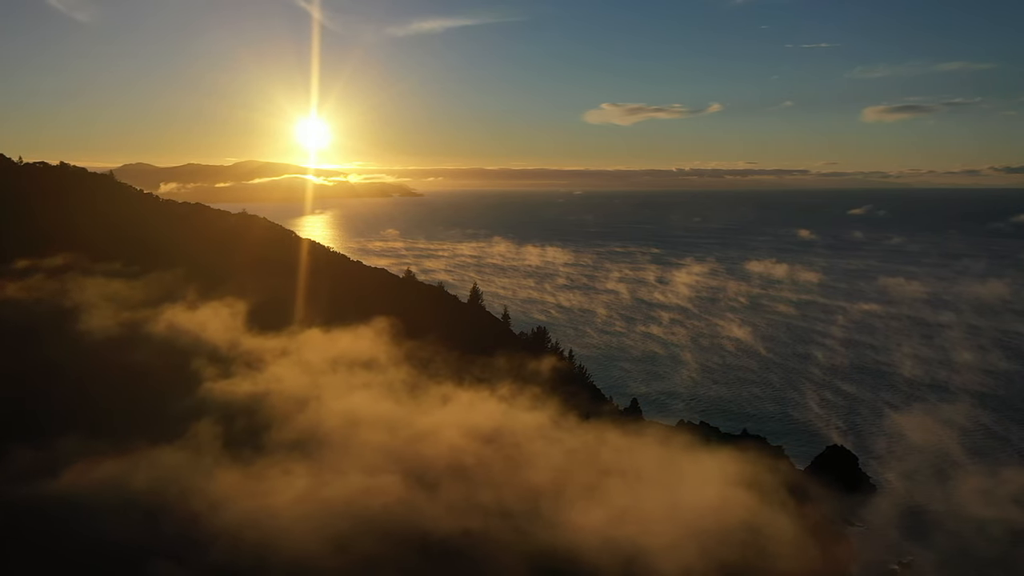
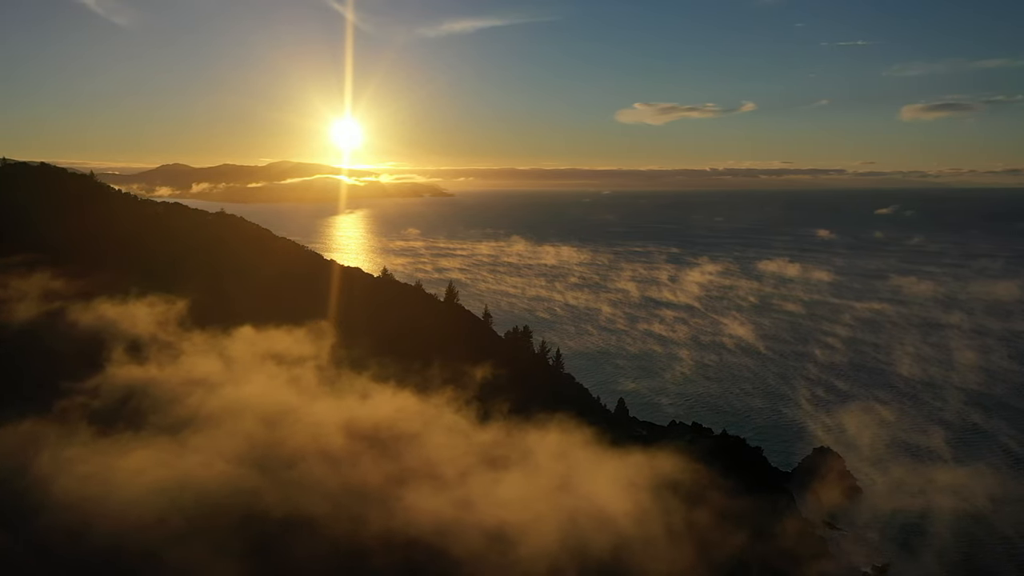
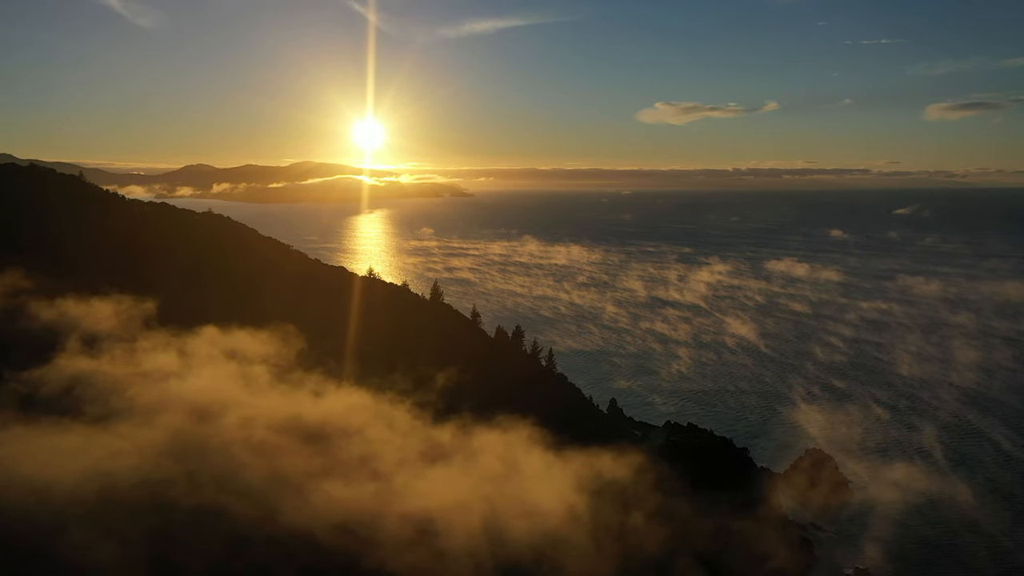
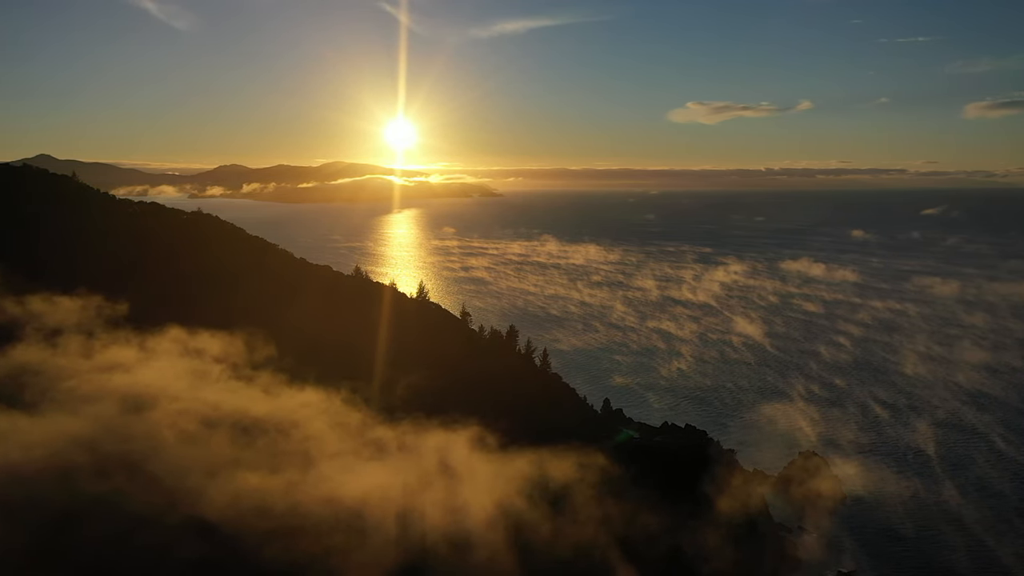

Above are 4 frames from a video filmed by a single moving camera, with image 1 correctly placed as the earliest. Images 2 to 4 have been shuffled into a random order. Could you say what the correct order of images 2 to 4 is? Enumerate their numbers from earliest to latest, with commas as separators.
2, 3, 4
